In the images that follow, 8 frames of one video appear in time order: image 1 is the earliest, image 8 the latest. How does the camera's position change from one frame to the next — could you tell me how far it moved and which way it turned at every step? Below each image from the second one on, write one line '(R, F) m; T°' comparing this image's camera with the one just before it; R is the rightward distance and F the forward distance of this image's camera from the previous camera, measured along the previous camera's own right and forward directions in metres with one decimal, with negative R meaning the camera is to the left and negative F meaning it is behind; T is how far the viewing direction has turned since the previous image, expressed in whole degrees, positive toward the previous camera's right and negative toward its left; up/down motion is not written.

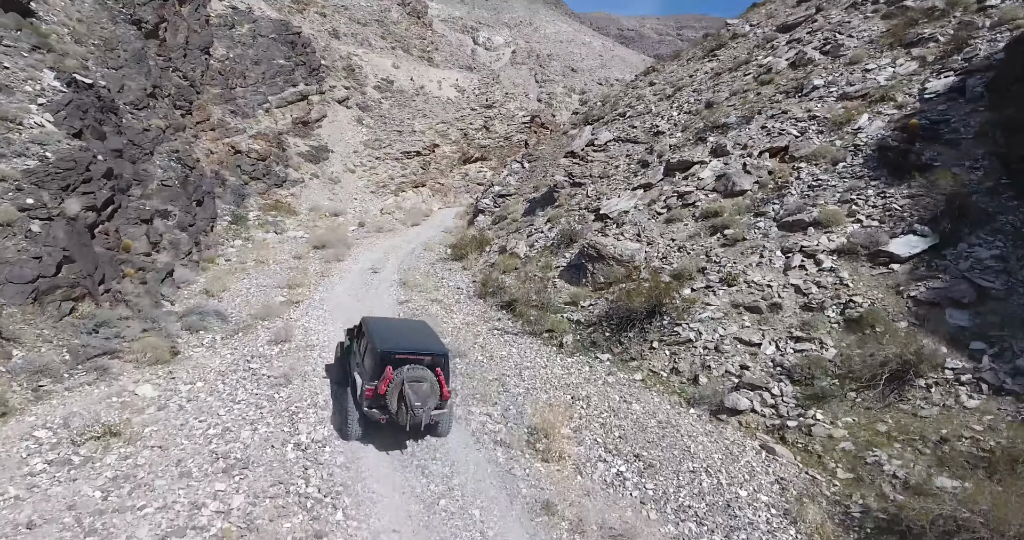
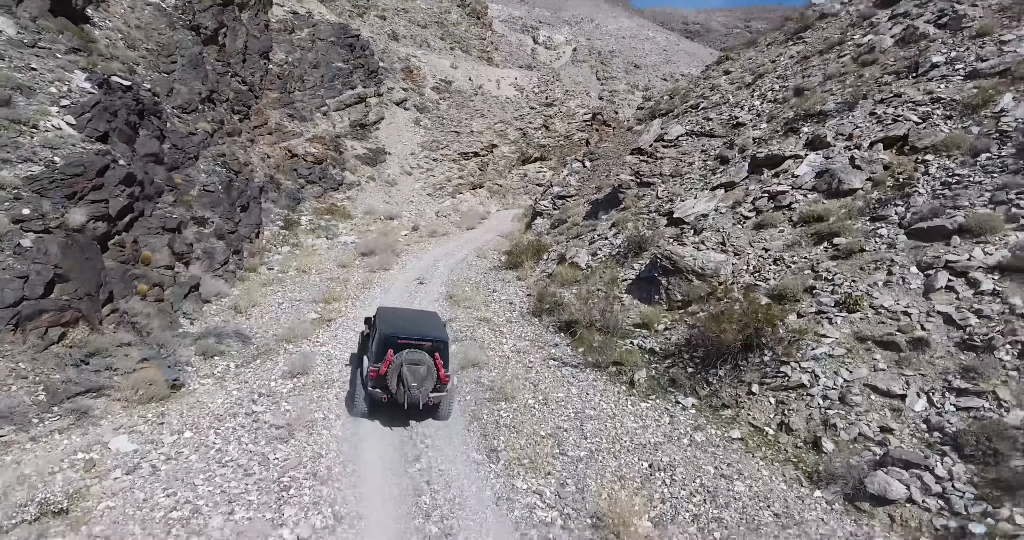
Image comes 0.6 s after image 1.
(0.0, +2.0) m; -6°
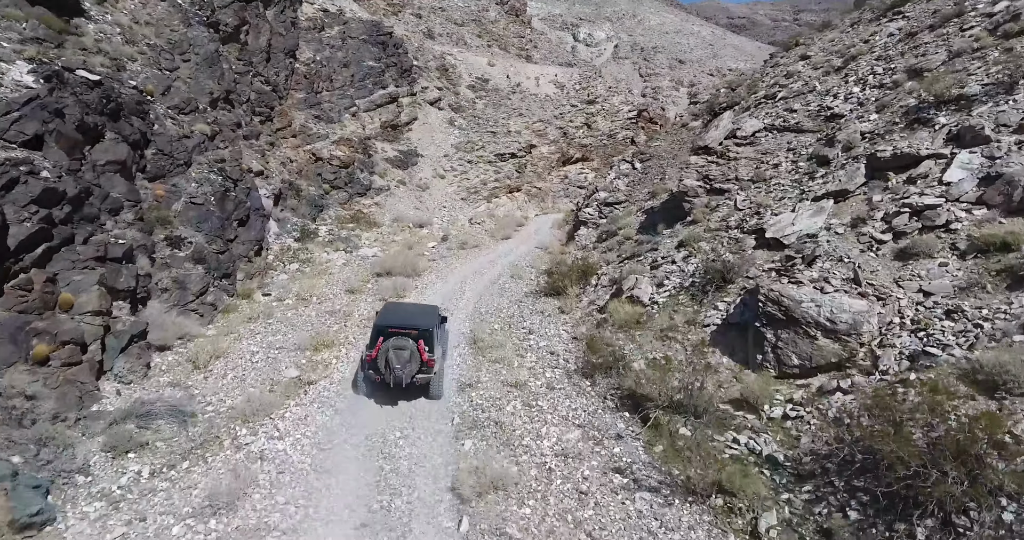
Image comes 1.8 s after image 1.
(-0.1, +3.5) m; -4°
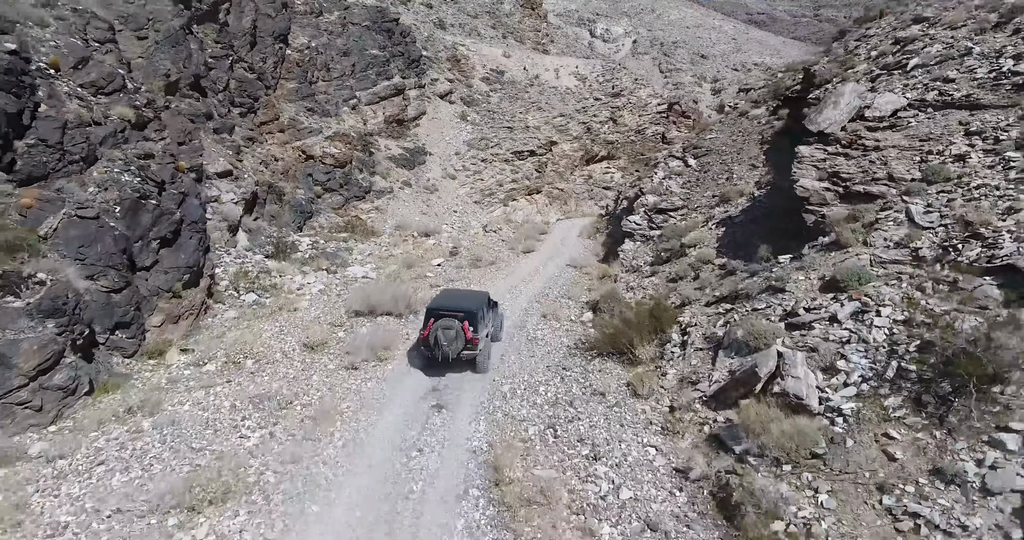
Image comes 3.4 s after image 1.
(-0.4, +5.5) m; -1°
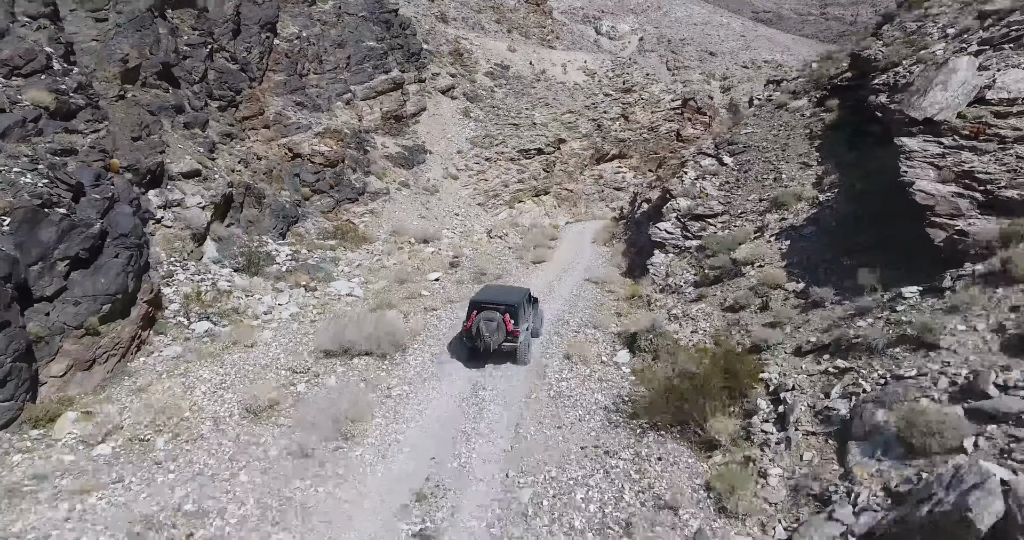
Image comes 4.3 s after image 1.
(-0.2, +3.1) m; 0°
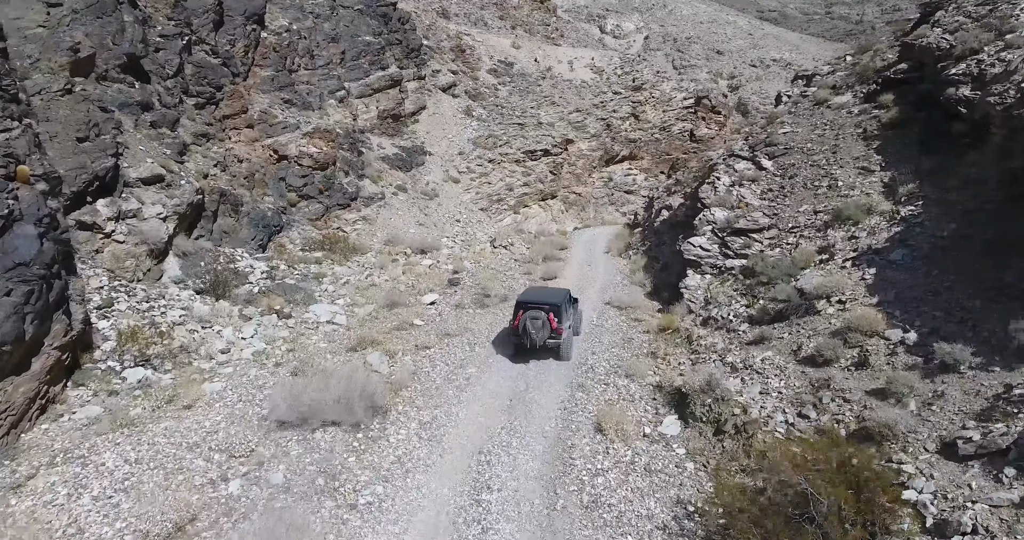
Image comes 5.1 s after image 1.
(-0.2, +2.6) m; 0°
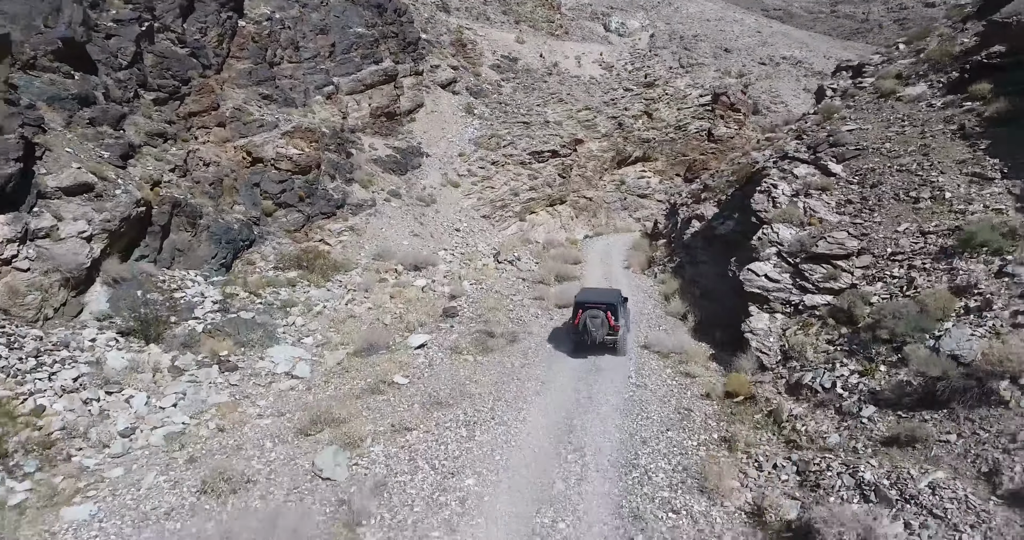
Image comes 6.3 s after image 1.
(-0.2, +3.4) m; 0°
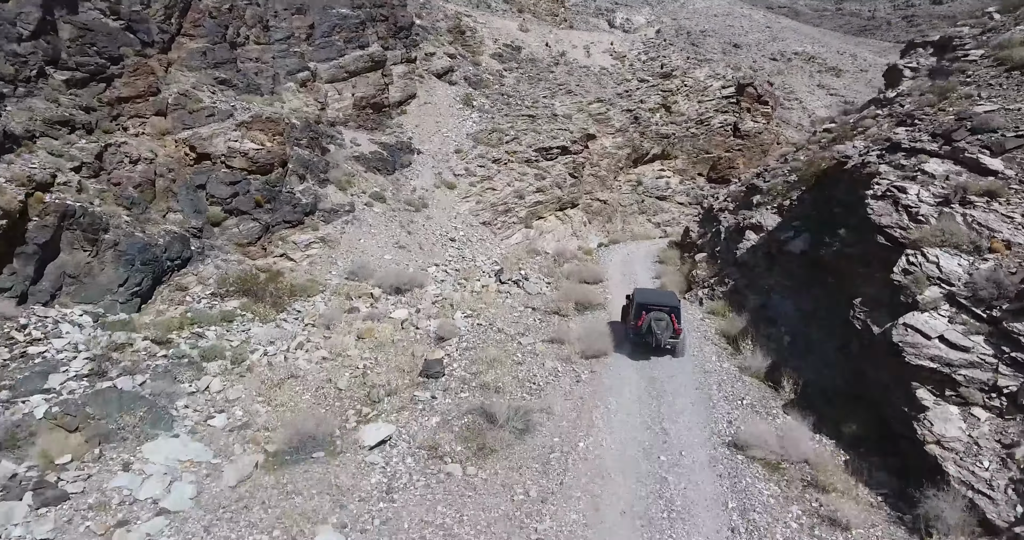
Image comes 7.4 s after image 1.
(-0.1, +4.6) m; 0°
